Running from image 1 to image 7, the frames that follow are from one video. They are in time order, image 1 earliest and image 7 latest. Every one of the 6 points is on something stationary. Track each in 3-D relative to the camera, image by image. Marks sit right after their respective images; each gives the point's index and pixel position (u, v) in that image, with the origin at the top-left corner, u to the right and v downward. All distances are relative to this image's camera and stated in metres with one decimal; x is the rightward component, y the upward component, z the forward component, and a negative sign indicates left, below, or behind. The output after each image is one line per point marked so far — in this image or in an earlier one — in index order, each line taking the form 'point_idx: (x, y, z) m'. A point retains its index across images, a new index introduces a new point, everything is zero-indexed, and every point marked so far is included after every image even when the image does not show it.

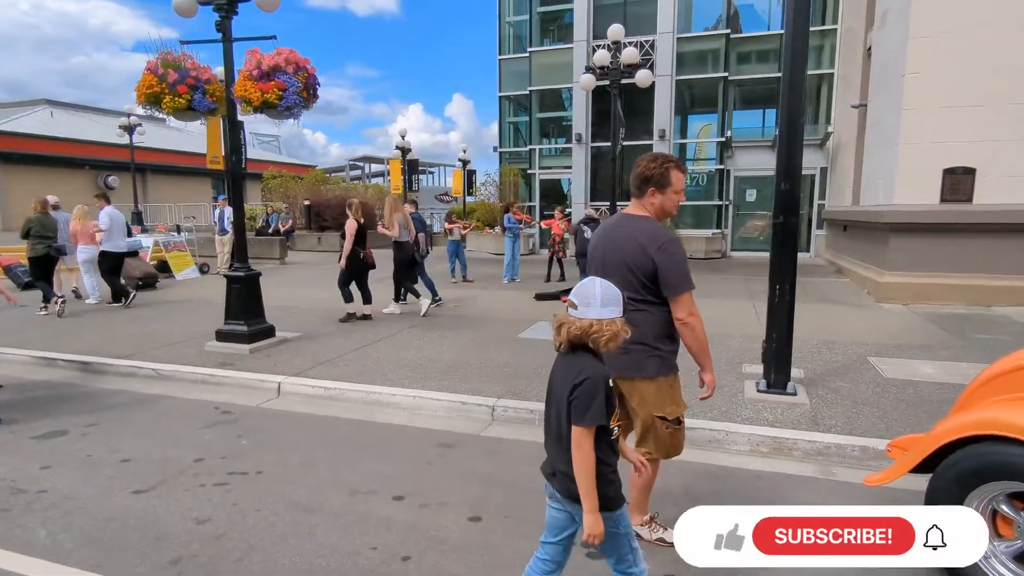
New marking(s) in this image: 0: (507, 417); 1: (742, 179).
0: (0.0, -1.1, +4.7) m
1: (+6.9, +3.2, +16.9) m
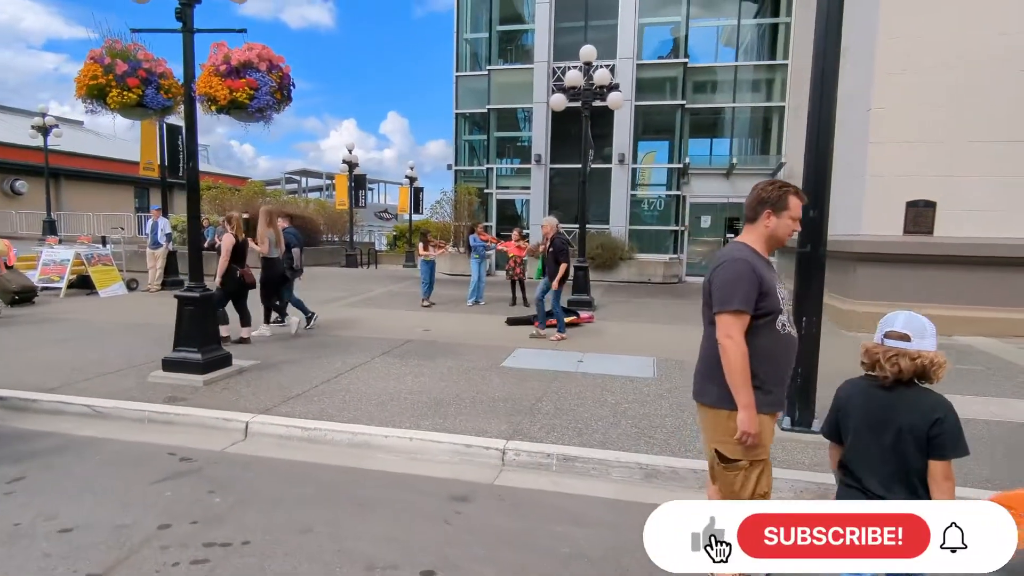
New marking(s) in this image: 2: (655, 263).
0: (+0.1, -1.3, +4.2) m
1: (+5.6, +2.5, +17.3) m
2: (+4.0, +0.7, +15.9) m
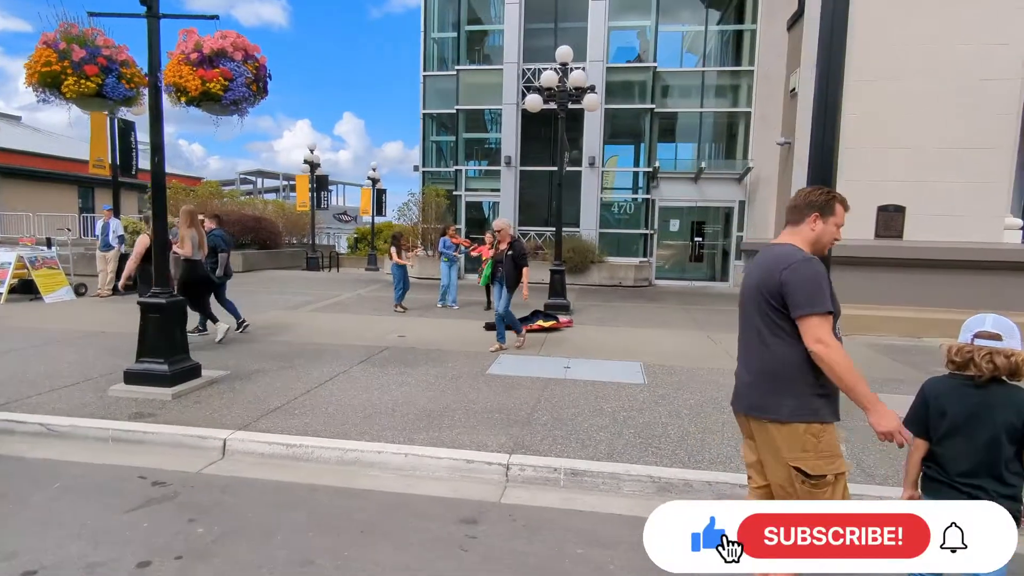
0: (+0.1, -1.3, +4.0) m
1: (+4.7, +2.4, +17.4) m
2: (+3.2, +0.6, +15.9) m
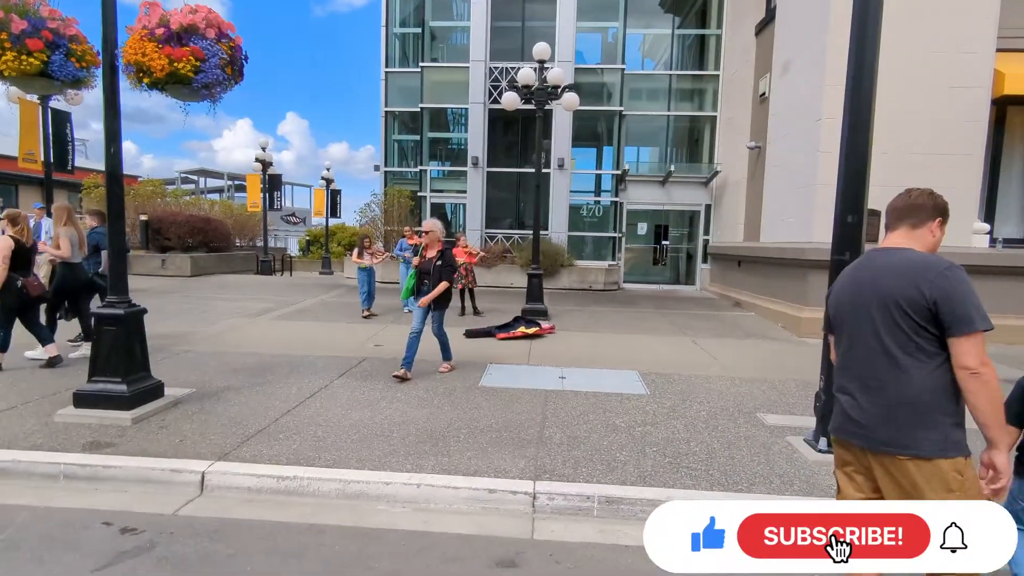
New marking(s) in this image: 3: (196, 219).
0: (+0.3, -1.4, +3.6) m
1: (+3.7, +2.3, +17.4) m
2: (+2.3, +0.5, +15.8) m
3: (-9.7, +2.1, +17.5) m
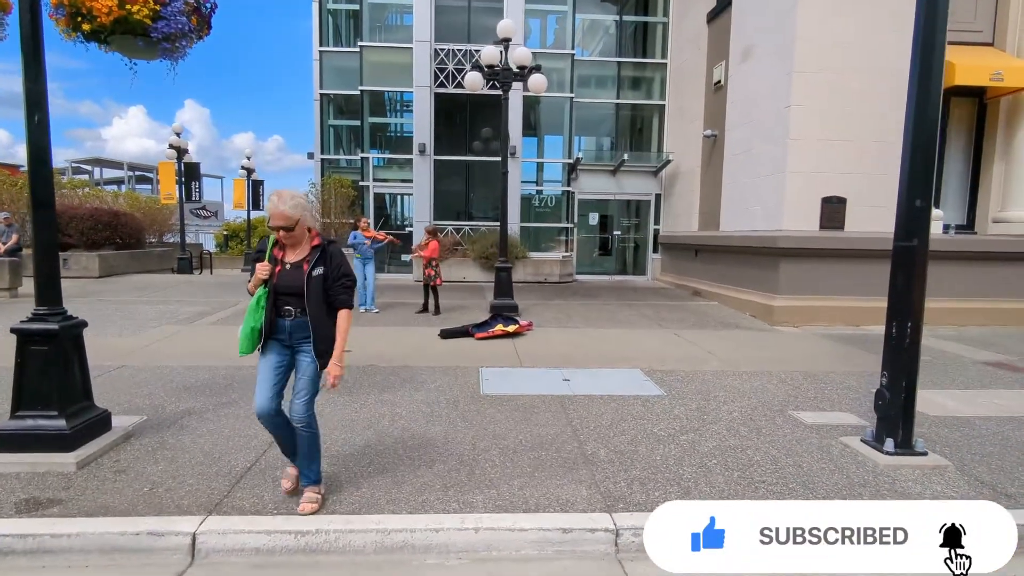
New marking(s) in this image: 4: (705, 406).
0: (+0.7, -1.4, +3.1) m
1: (+2.2, +2.5, +17.1) m
2: (+1.1, +0.7, +15.4) m
3: (-11.1, +2.1, +15.5) m
4: (+1.9, -1.1, +5.5) m
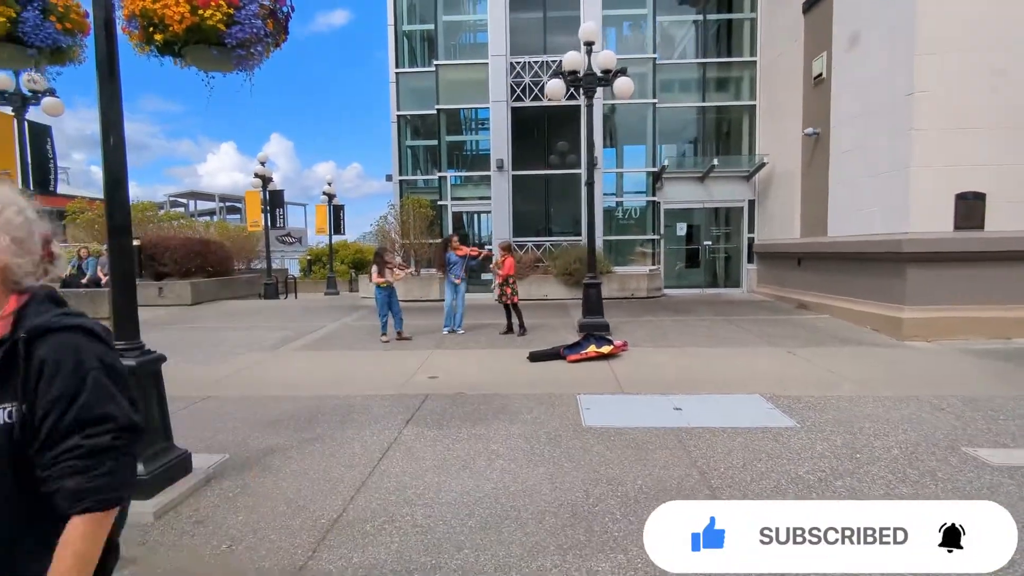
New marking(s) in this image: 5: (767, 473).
0: (+1.3, -1.4, +2.3) m
1: (+4.5, +2.1, +16.2) m
2: (+3.2, +0.3, +14.5) m
3: (-9.0, +1.3, +16.2) m
4: (+2.8, -1.2, +4.6) m
5: (+1.8, -1.2, +4.0) m
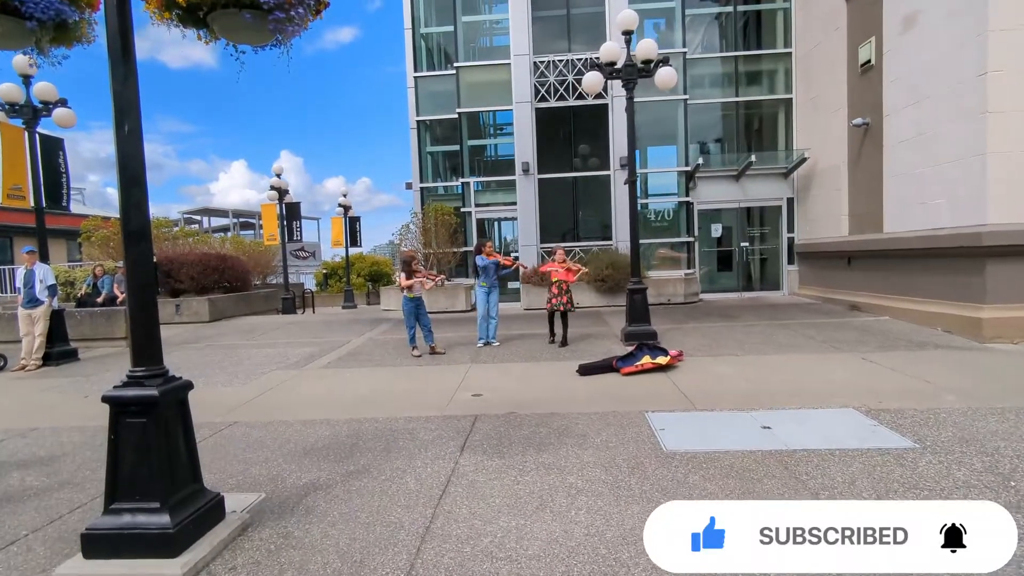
0: (+1.8, -1.4, +1.6) m
1: (+5.2, +2.0, +15.5) m
2: (+3.9, +0.2, +13.8) m
3: (-8.2, +0.9, +15.8) m
4: (+3.3, -1.2, +3.9) m
5: (+2.3, -1.2, +3.3) m
